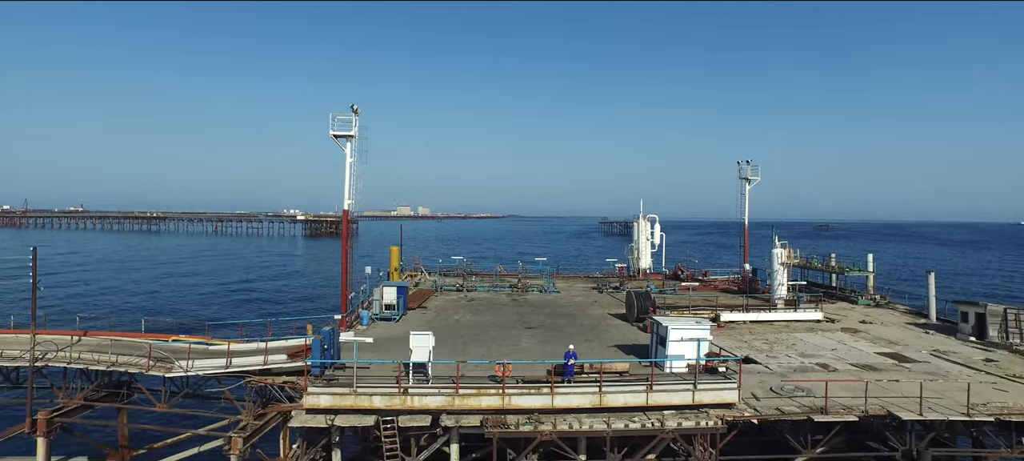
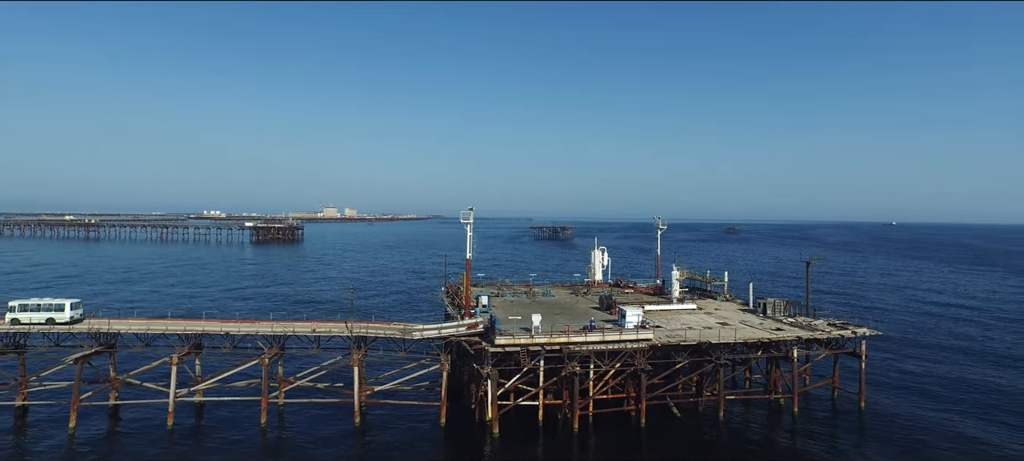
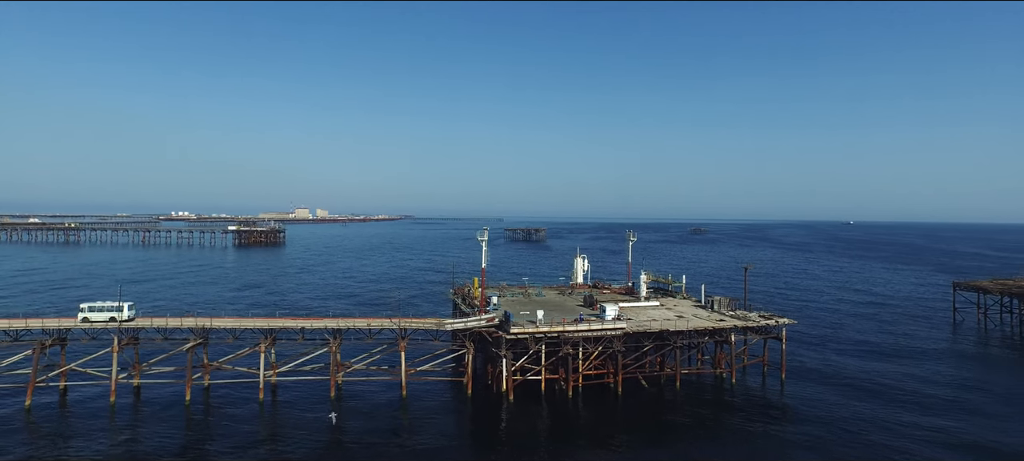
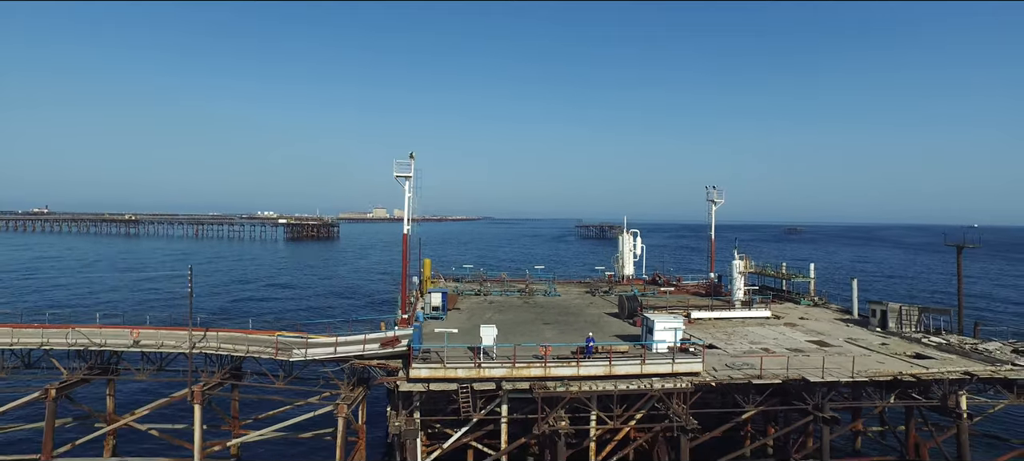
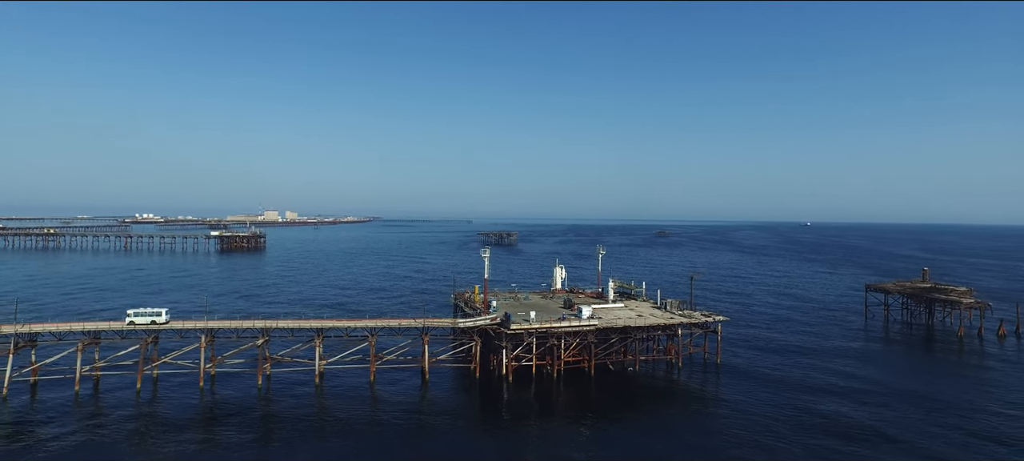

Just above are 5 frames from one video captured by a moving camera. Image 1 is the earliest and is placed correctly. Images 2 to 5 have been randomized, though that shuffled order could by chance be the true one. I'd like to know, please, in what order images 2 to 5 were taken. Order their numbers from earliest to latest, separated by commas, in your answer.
4, 2, 3, 5
